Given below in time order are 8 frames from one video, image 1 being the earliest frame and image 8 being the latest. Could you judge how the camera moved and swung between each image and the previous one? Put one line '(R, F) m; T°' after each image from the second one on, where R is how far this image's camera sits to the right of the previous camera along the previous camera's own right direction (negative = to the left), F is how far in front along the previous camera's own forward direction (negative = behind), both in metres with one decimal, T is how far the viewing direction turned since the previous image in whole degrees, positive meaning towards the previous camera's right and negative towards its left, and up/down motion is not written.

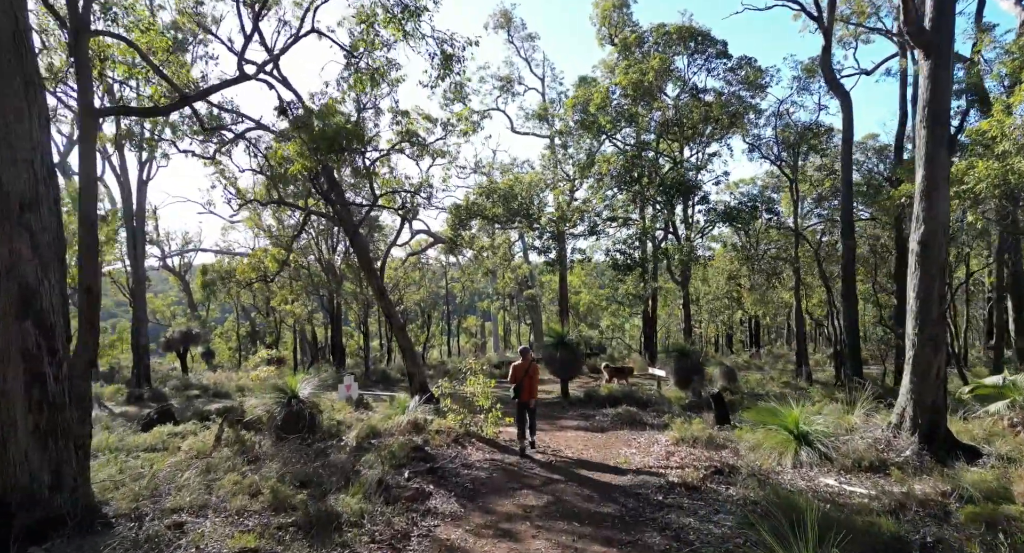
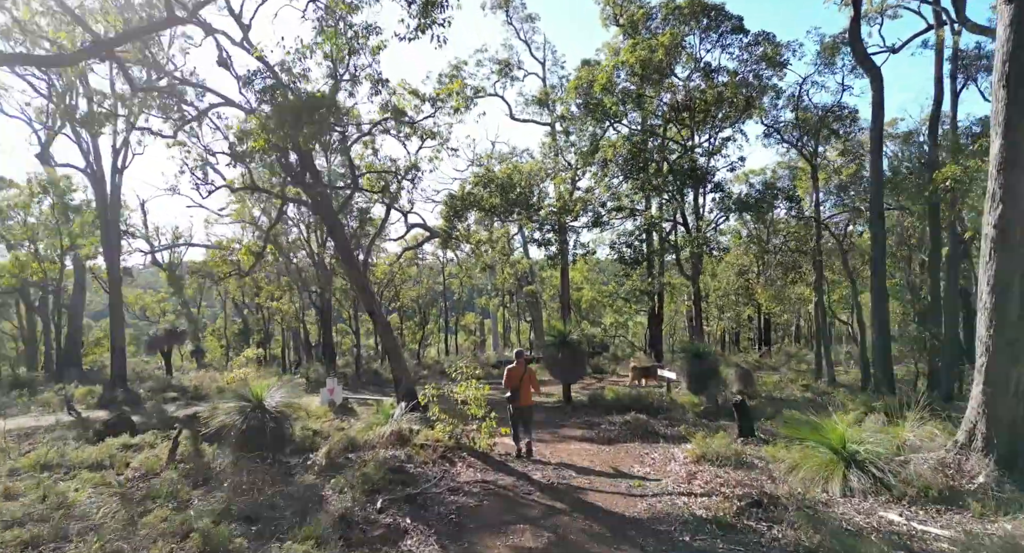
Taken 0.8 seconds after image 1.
(+0.1, +1.2) m; 0°
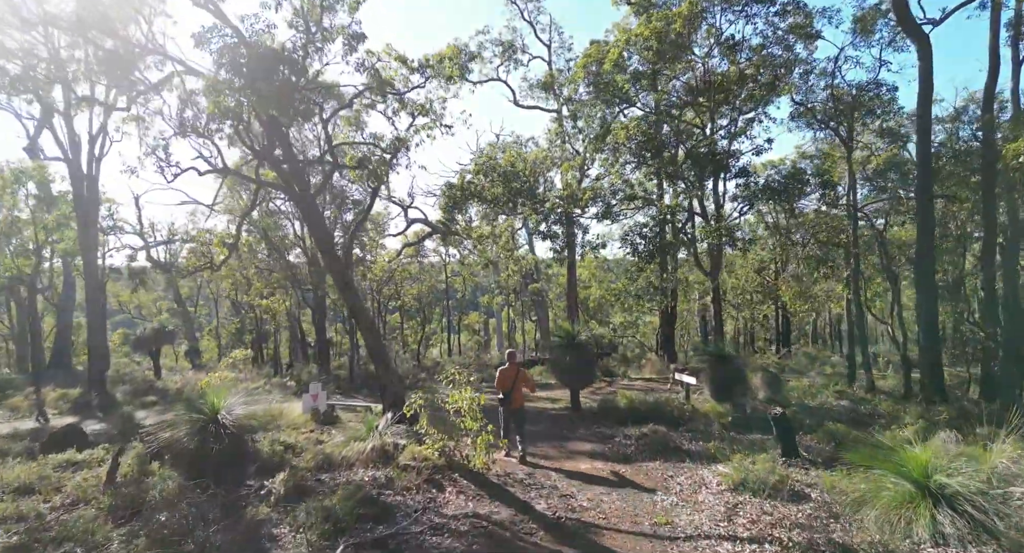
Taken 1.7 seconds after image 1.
(+0.1, +1.3) m; -1°
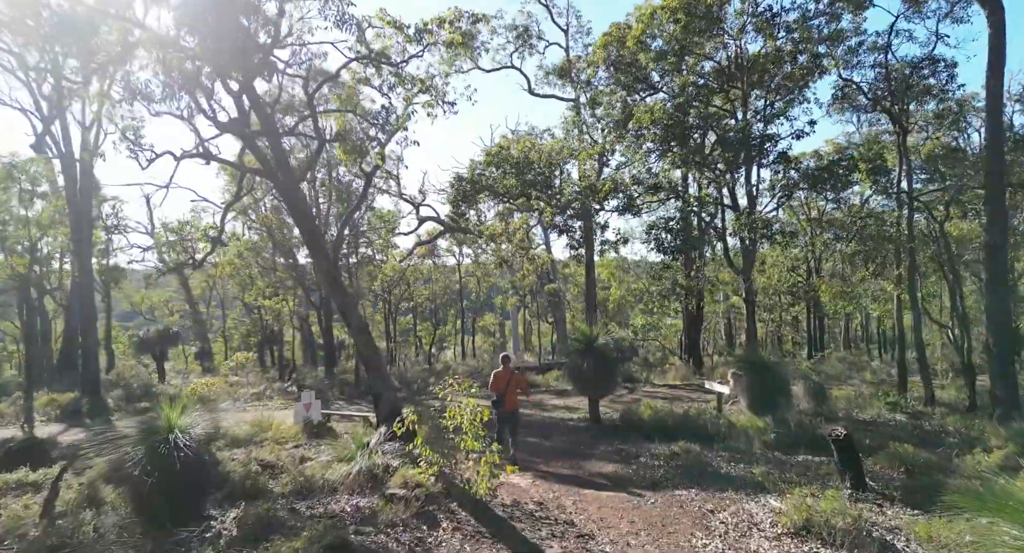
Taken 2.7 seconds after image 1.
(+0.1, +1.2) m; -2°
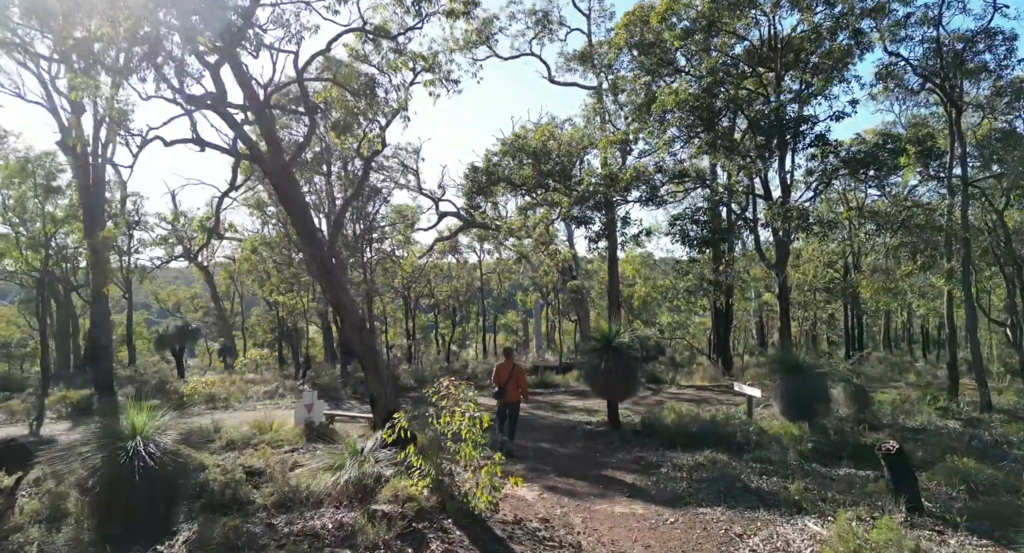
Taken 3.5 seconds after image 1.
(+0.2, +0.7) m; -3°
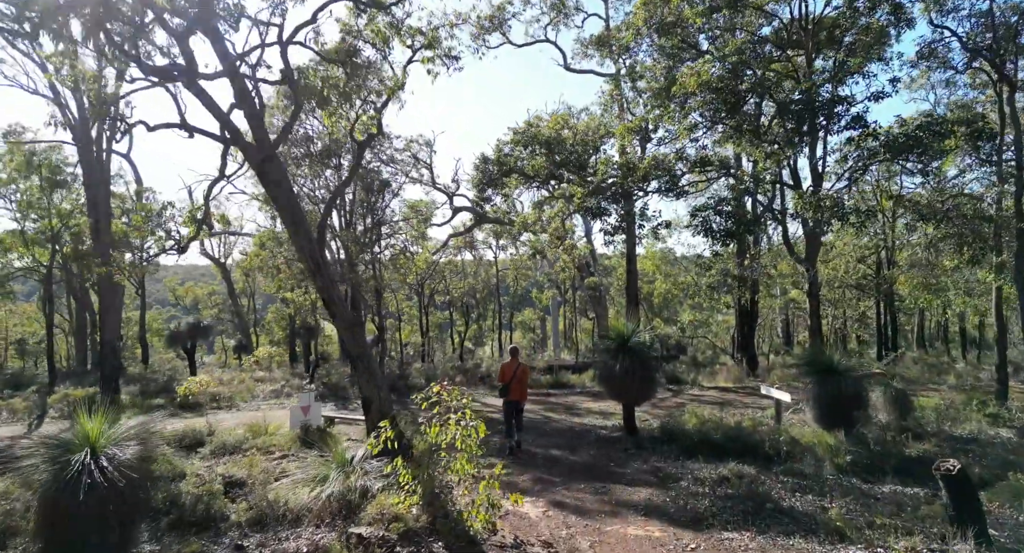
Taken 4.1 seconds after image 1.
(+0.2, +0.7) m; -2°
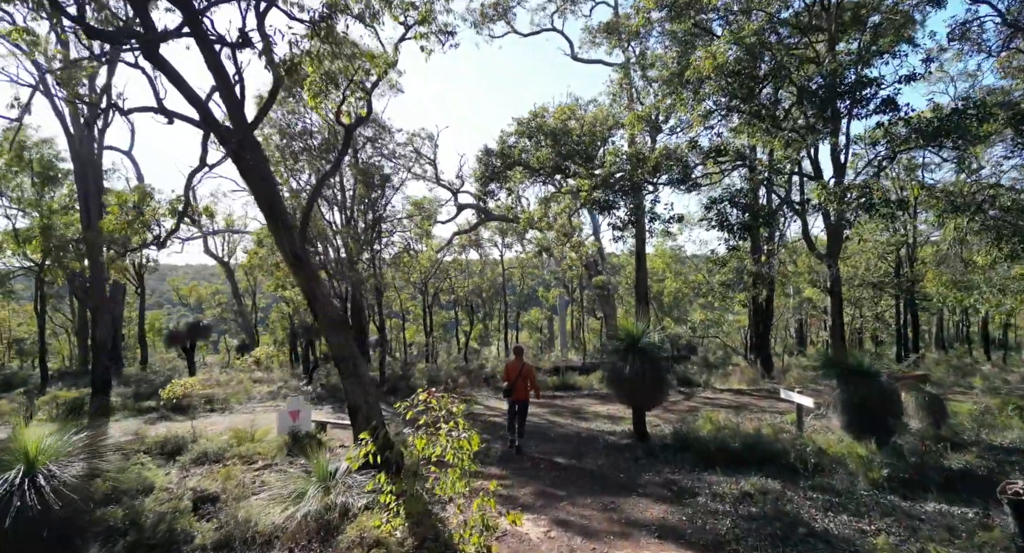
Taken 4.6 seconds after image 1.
(+0.1, +0.6) m; -1°
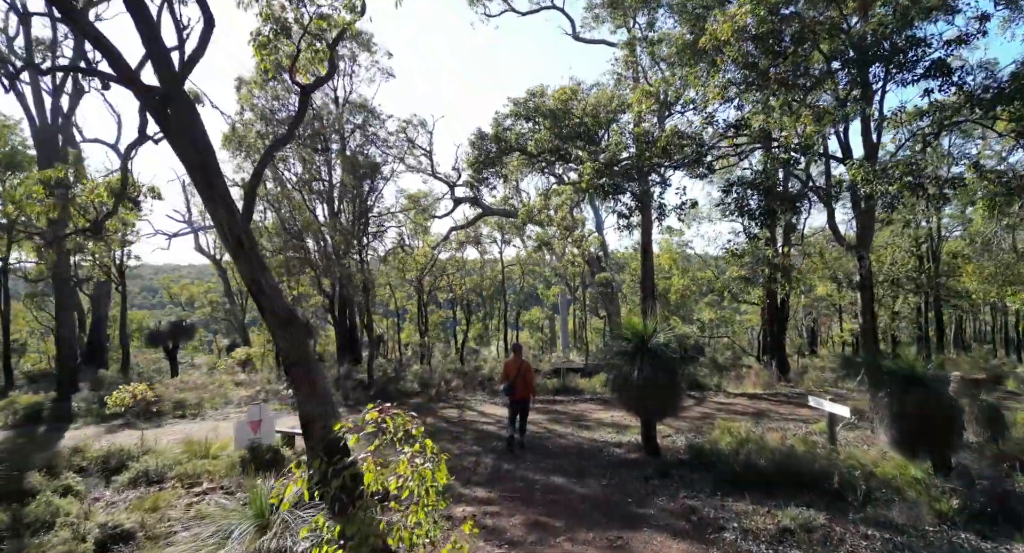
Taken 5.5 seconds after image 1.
(+0.1, +1.2) m; 0°
